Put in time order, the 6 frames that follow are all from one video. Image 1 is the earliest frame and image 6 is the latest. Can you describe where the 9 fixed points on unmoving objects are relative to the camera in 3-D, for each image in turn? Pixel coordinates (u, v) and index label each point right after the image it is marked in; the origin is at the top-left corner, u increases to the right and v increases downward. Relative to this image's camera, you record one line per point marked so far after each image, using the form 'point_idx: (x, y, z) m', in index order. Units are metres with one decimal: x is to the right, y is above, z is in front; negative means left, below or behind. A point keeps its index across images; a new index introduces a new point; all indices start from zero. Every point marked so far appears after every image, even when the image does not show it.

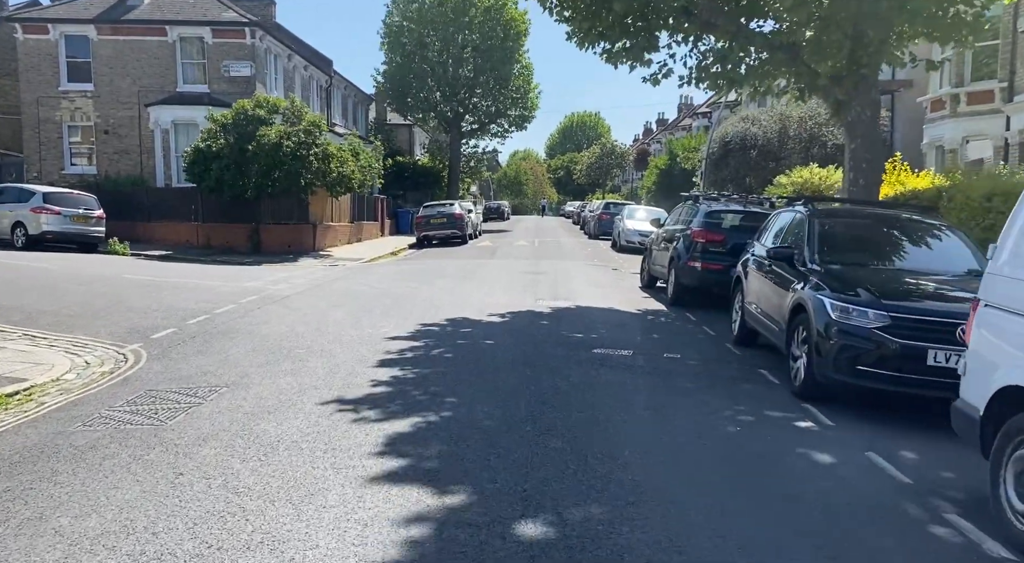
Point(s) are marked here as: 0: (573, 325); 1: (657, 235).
0: (+0.8, -0.6, +10.1) m
1: (+2.8, +0.9, +14.4) m
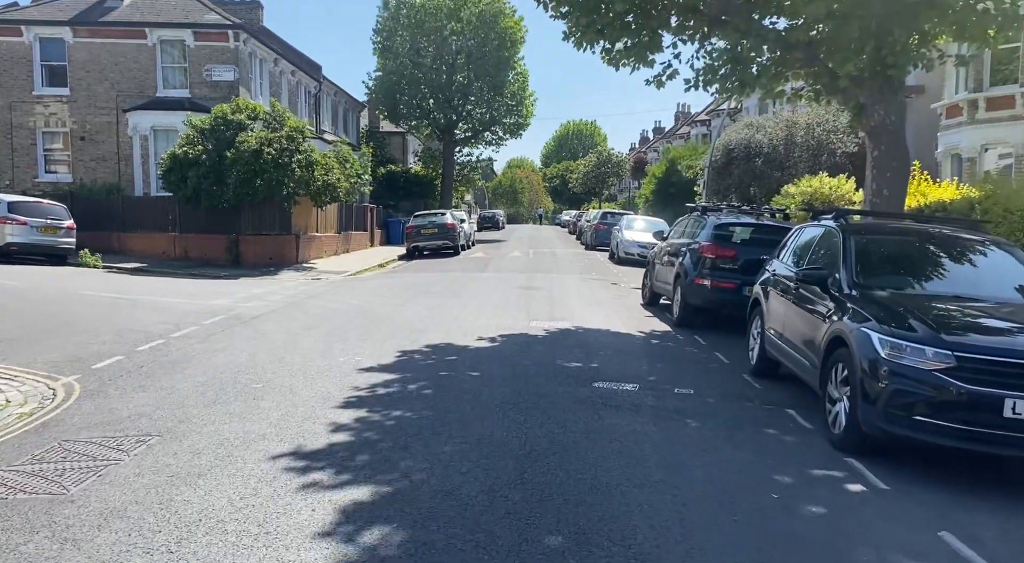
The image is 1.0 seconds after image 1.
0: (+0.7, -0.8, +9.0) m
1: (+2.6, +0.6, +13.4) m
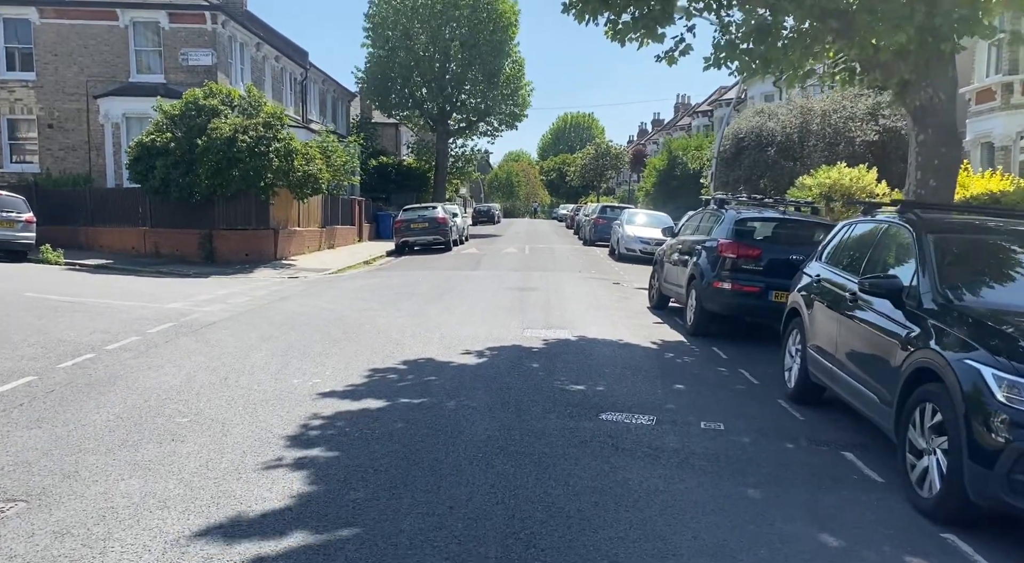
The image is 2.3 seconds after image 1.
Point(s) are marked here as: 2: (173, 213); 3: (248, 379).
0: (+0.6, -0.9, +7.6) m
1: (+2.5, +0.6, +12.0) m
2: (-8.9, +1.8, +20.0) m
3: (-2.5, -0.9, +7.1) m
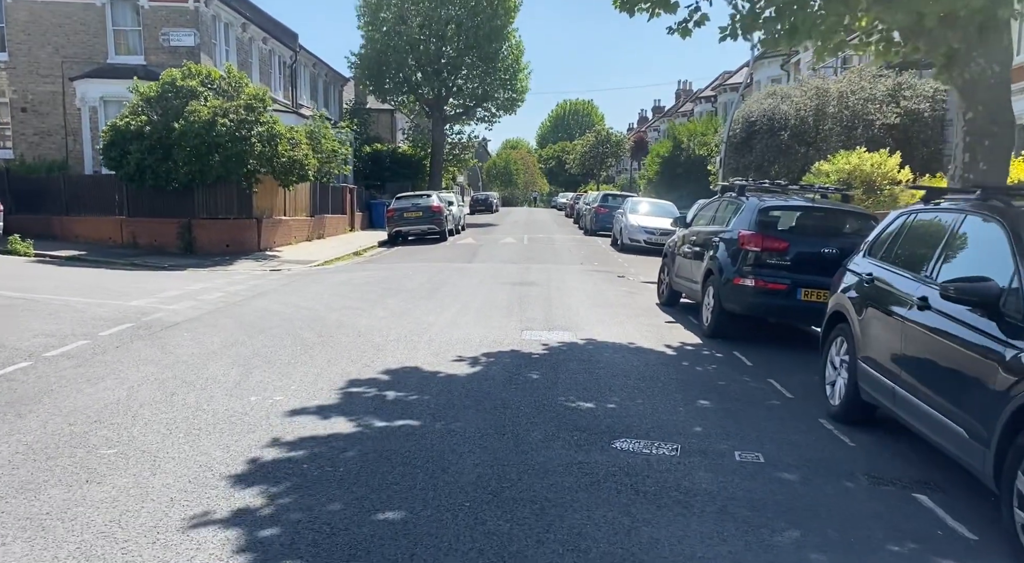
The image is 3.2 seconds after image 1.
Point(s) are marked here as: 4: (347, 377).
0: (+0.6, -0.9, +6.6) m
1: (+2.4, +0.6, +10.9) m
2: (-9.0, +2.0, +18.9) m
3: (-2.5, -0.9, +6.0) m
4: (-1.5, -0.8, +6.7) m
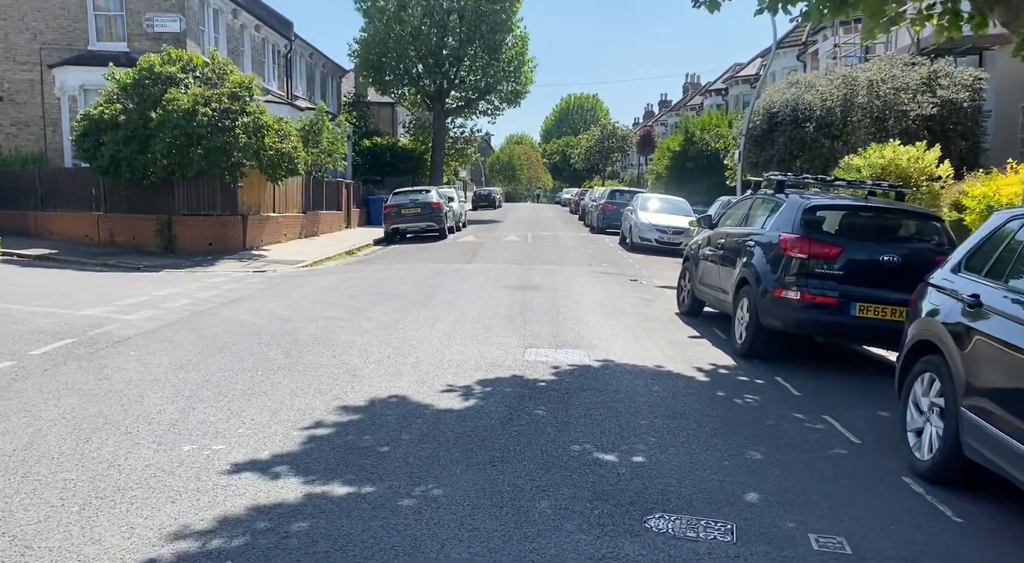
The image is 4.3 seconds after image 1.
0: (+0.6, -1.0, +5.4) m
1: (+2.5, +0.5, +9.7) m
2: (-8.9, +2.0, +17.7) m
3: (-2.5, -1.0, +4.8) m
4: (-1.5, -1.0, +5.5) m
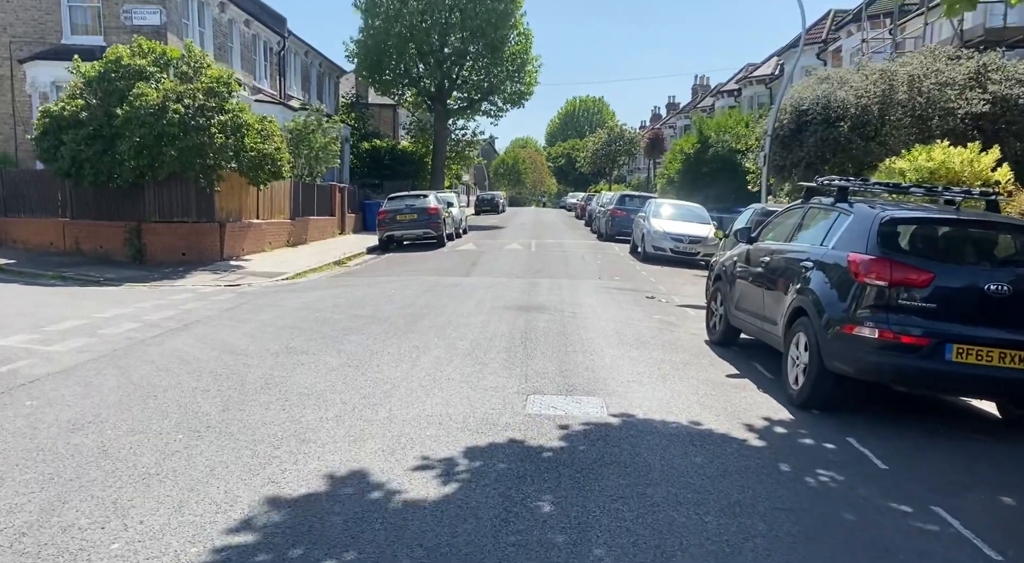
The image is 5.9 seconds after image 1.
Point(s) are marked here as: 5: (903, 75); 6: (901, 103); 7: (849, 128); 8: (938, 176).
0: (+0.5, -1.2, +3.8) m
1: (+2.5, +0.3, +8.1) m
2: (-8.9, +1.7, +16.2) m
3: (-2.5, -1.2, +3.3) m
4: (-1.5, -1.2, +4.0) m
5: (+9.5, +5.1, +18.7) m
6: (+9.4, +4.3, +18.6) m
7: (+8.5, +4.0, +19.9) m
8: (+7.0, +1.7, +12.4) m
